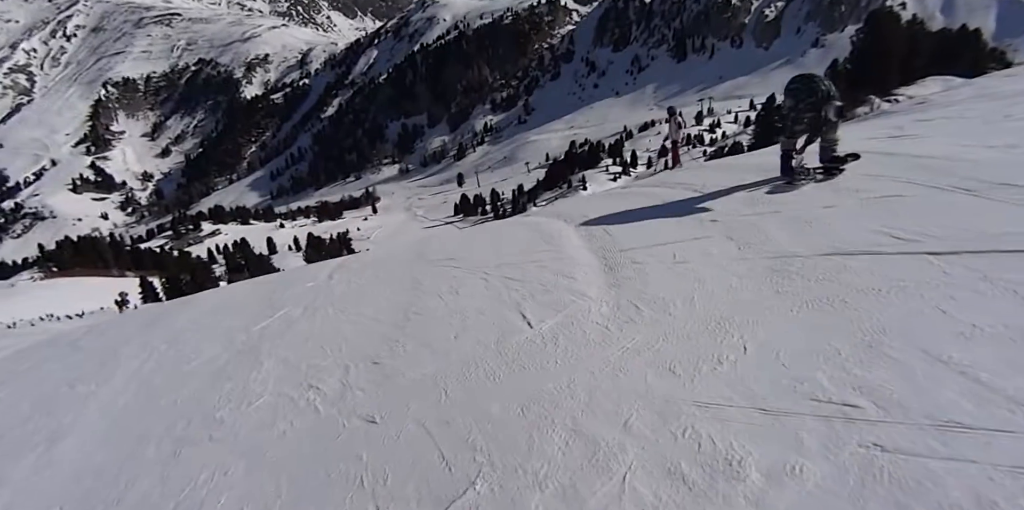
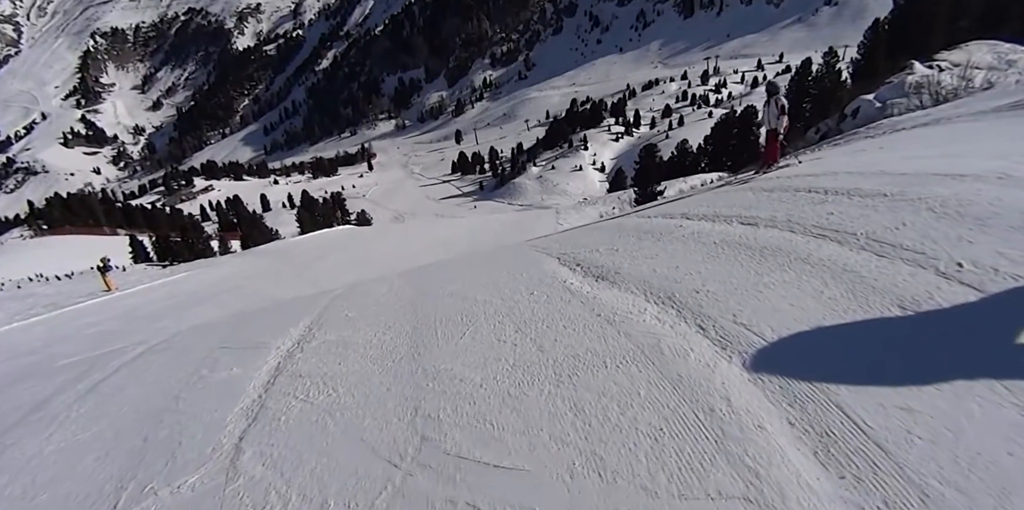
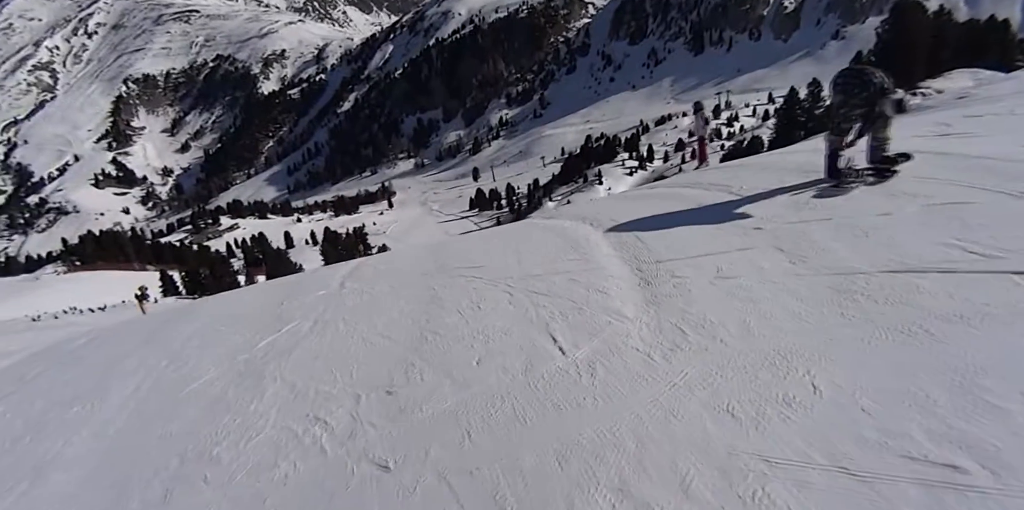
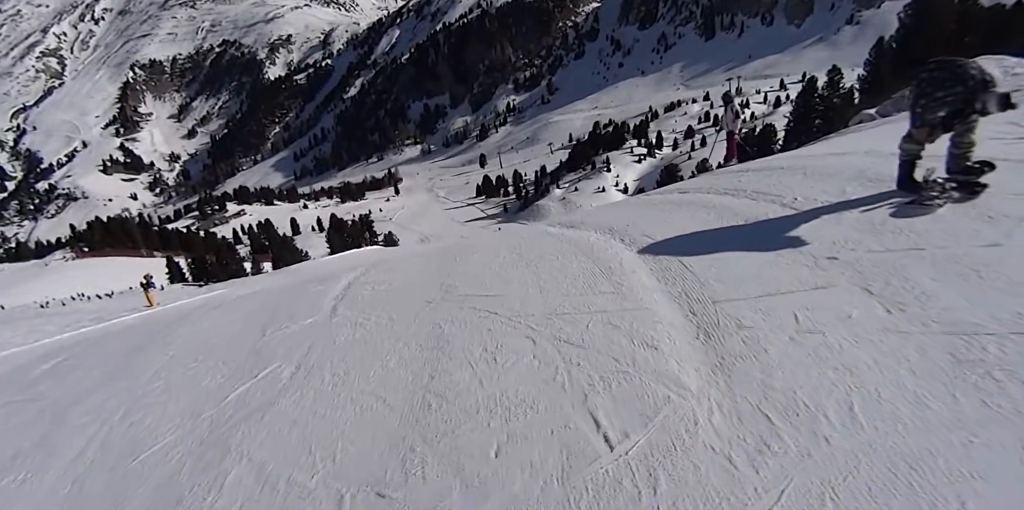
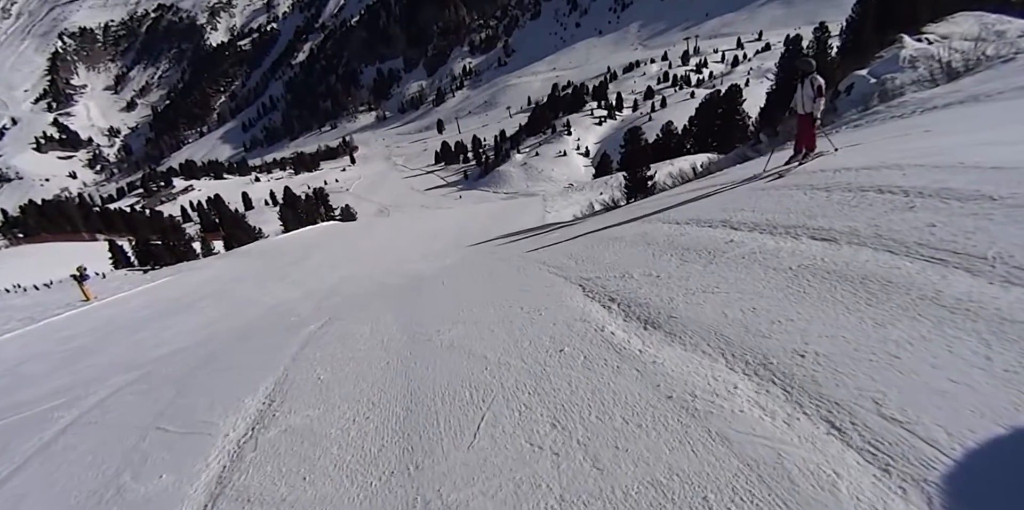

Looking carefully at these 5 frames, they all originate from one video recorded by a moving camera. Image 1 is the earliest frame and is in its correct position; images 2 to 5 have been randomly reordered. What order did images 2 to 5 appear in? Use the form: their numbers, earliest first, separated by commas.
3, 4, 2, 5
